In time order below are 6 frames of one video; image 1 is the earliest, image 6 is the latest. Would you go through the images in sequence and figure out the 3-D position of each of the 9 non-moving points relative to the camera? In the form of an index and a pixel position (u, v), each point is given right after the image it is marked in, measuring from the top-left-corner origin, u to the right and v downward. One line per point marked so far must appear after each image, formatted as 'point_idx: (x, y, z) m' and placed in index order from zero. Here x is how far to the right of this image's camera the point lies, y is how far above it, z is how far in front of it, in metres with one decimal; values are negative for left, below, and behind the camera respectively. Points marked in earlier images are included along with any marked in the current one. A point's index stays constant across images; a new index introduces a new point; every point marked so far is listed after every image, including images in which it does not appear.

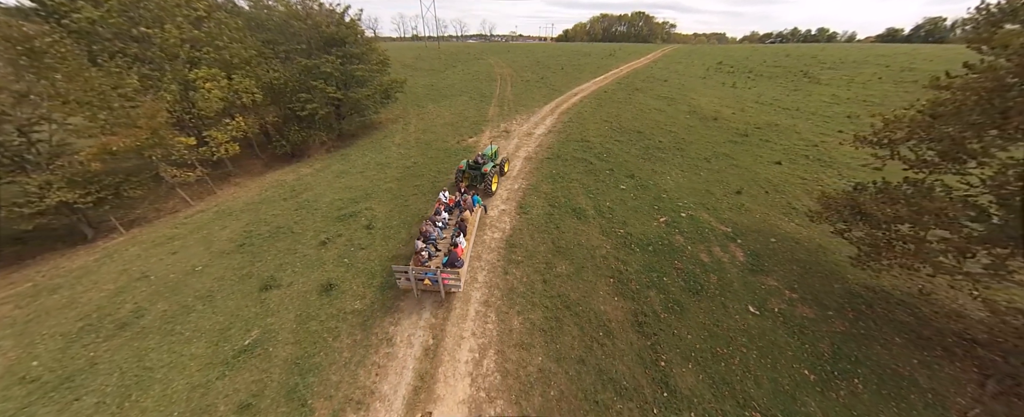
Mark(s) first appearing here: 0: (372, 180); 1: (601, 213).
0: (-8.1, +1.6, +15.0) m
1: (+4.0, -0.2, +11.8) m
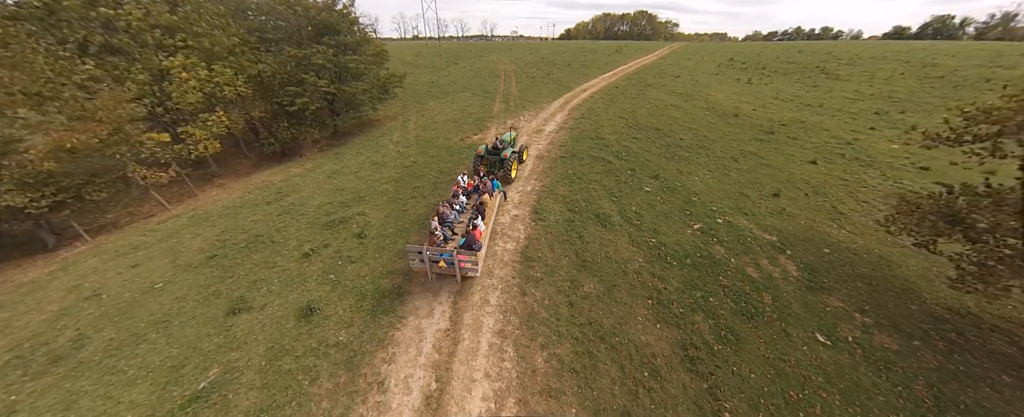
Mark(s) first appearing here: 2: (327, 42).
0: (-7.5, +1.4, +13.5) m
1: (+4.6, -0.4, +10.3) m
2: (-13.3, +11.9, +18.5) m
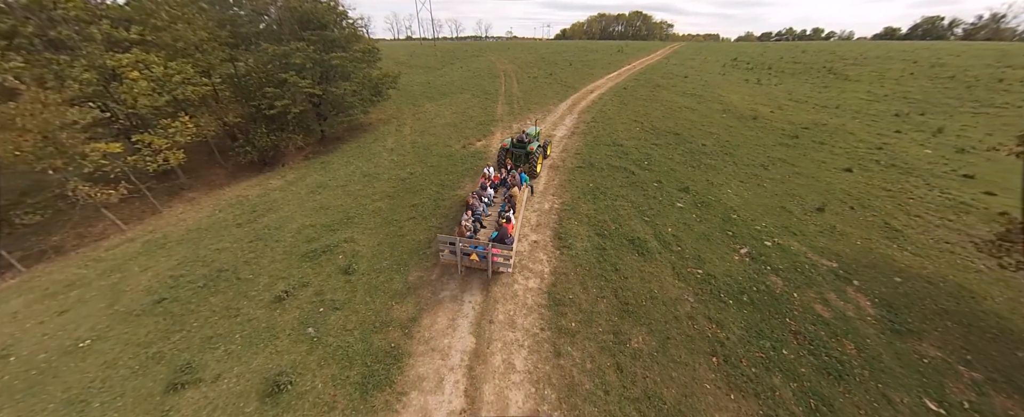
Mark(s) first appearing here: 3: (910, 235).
0: (-7.0, +0.5, +11.7) m
1: (+5.2, -1.2, +8.8) m
2: (-13.0, +11.0, +16.6) m
3: (+16.0, -1.1, +10.4) m
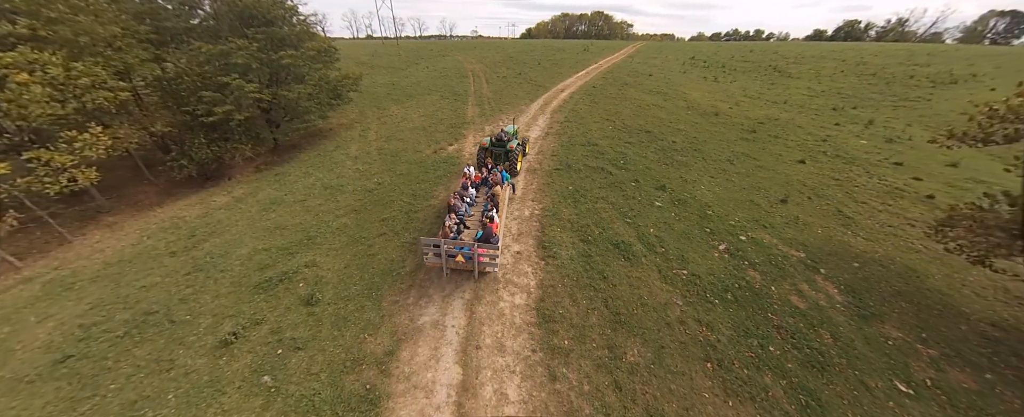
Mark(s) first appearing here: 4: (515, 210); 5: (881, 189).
0: (-7.9, -0.2, +10.5) m
1: (+4.6, -1.3, +8.7) m
2: (-14.8, +10.0, +14.8) m
3: (+15.2, -0.5, +11.4) m
4: (+0.1, -0.1, +10.1) m
5: (+19.1, +1.0, +13.5) m
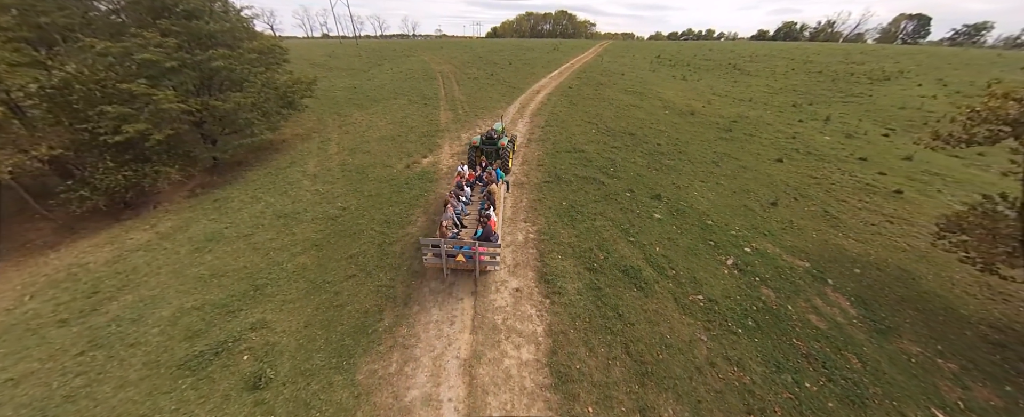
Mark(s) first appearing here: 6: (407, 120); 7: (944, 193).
0: (-8.1, -1.4, +8.6) m
1: (+4.5, -1.9, +8.0) m
2: (-15.9, +8.4, +12.2) m
3: (+14.8, -0.5, +11.5) m
4: (-0.1, -0.9, +8.9) m
5: (+18.4, +1.2, +14.0) m
6: (-7.8, +6.8, +19.7) m
7: (+22.4, +0.9, +13.5) m
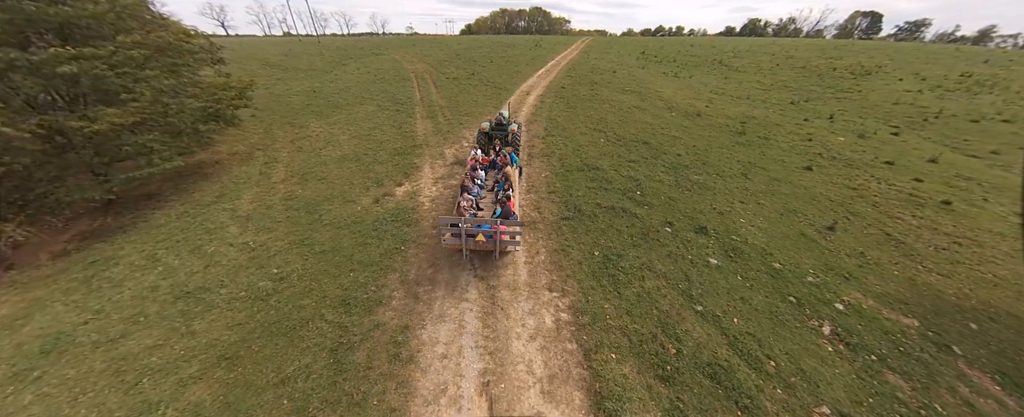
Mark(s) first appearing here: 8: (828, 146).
0: (-7.5, -3.3, +5.3) m
1: (+5.1, -3.2, +5.5) m
2: (-16.0, +6.1, +8.3) m
3: (+15.1, -1.4, +9.7) m
4: (+0.4, -2.4, +6.1) m
5: (+18.4, +0.5, +12.4) m
6: (-8.4, +4.9, +16.3) m
7: (+22.4, +0.4, +12.2) m
8: (+20.4, +3.9, +16.7) m
